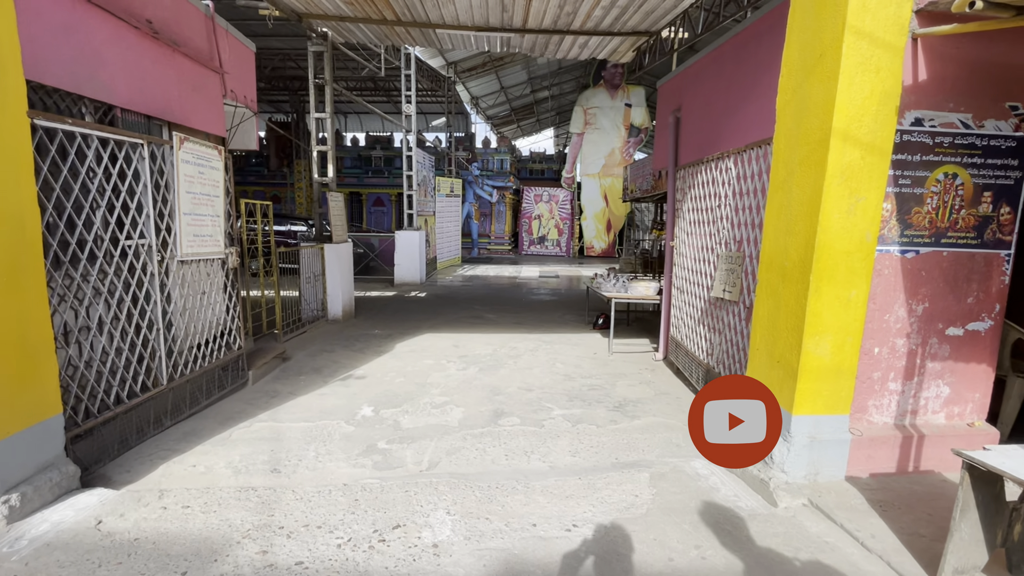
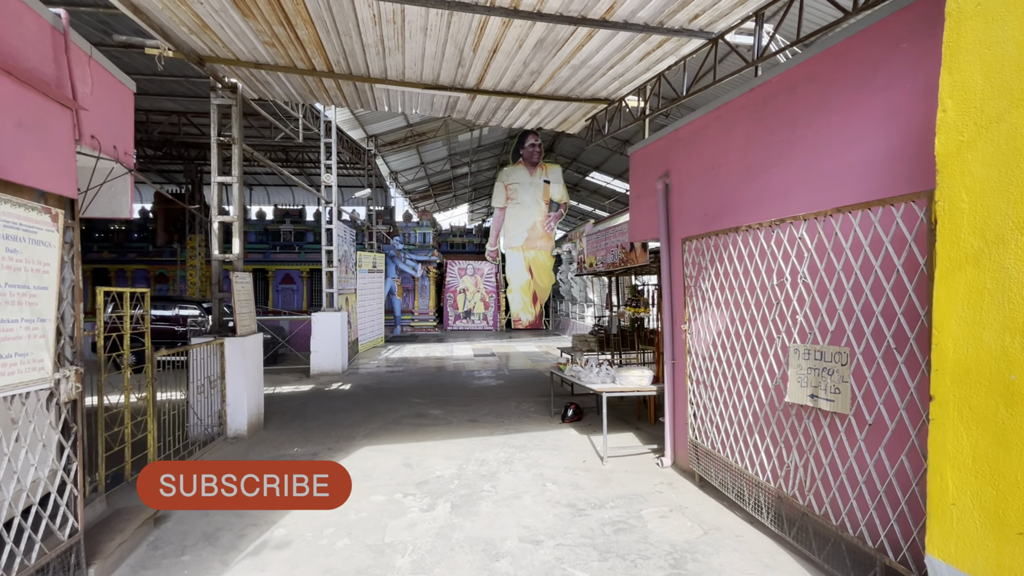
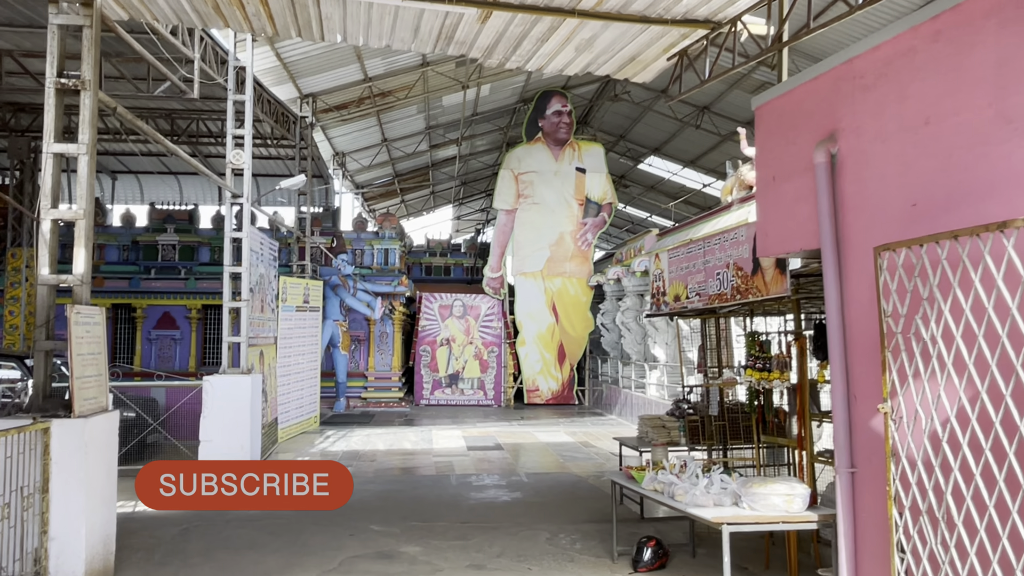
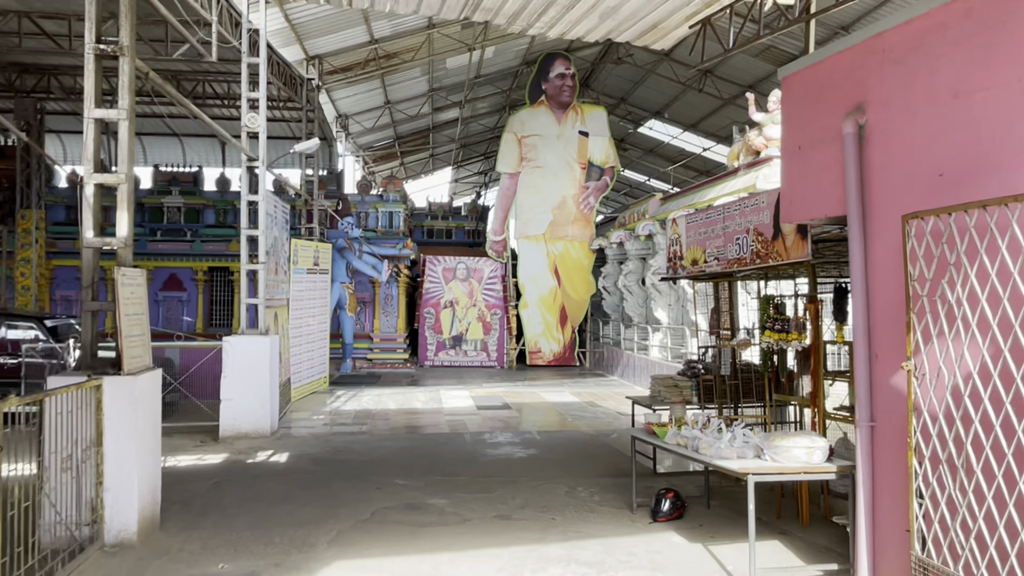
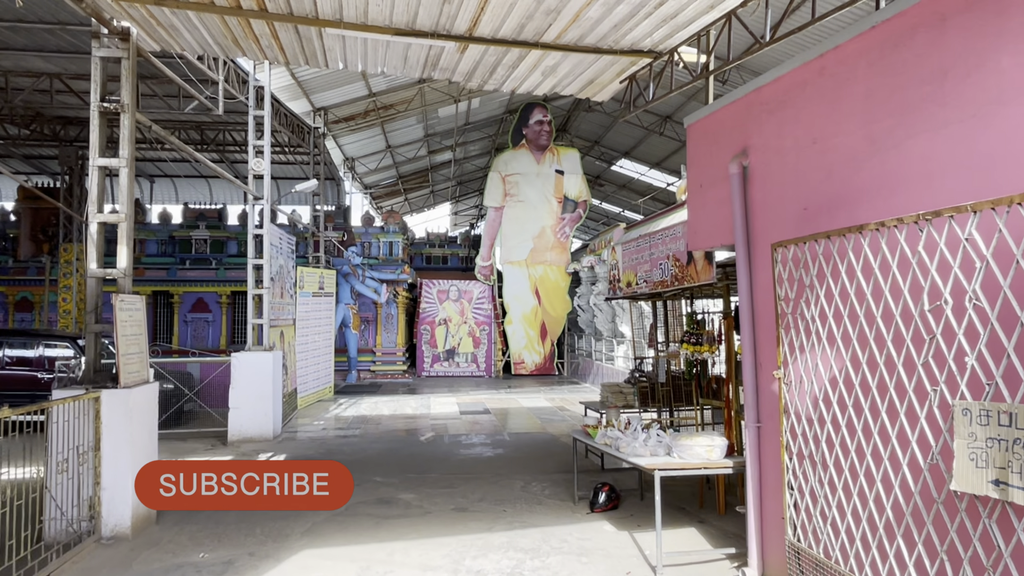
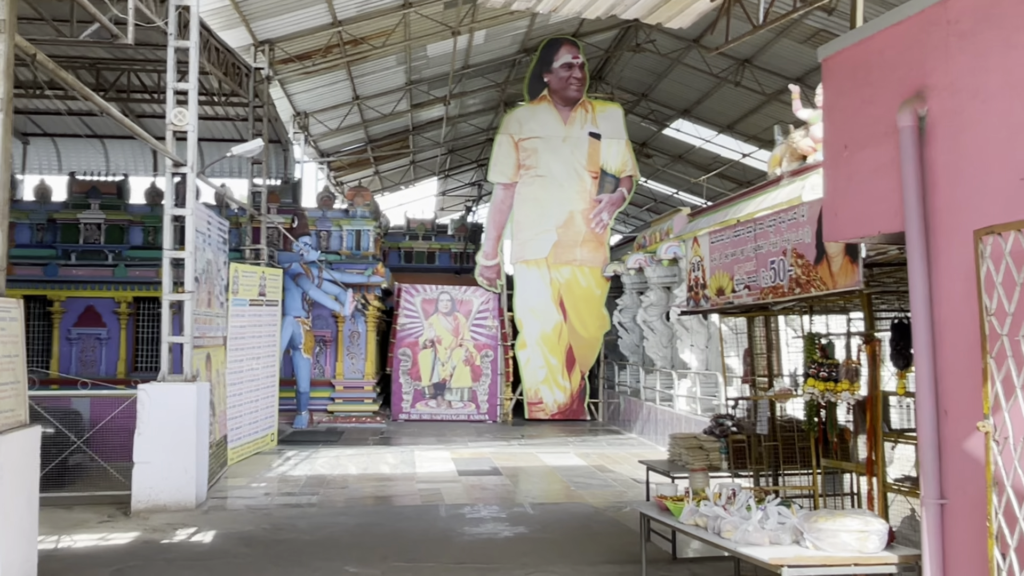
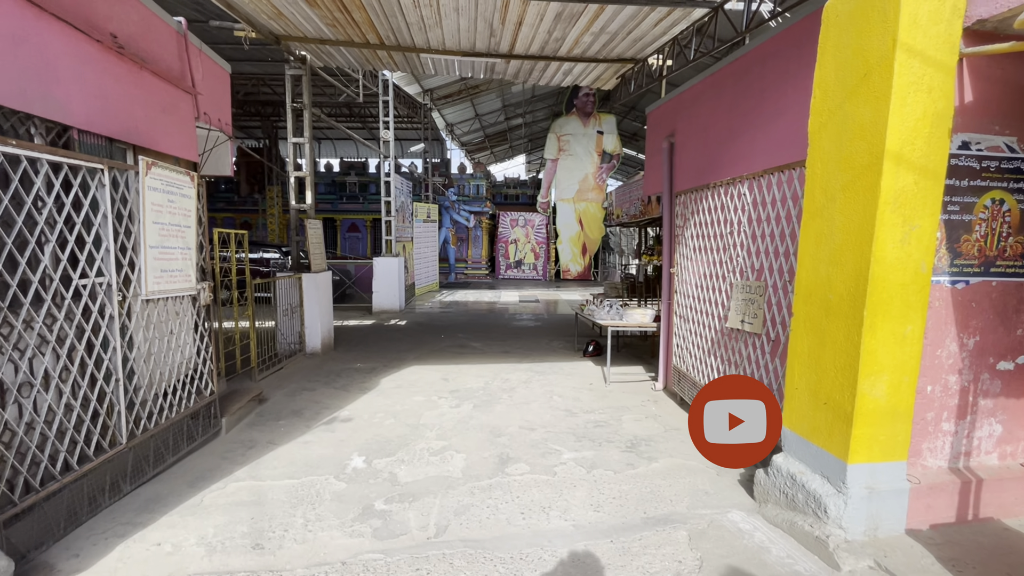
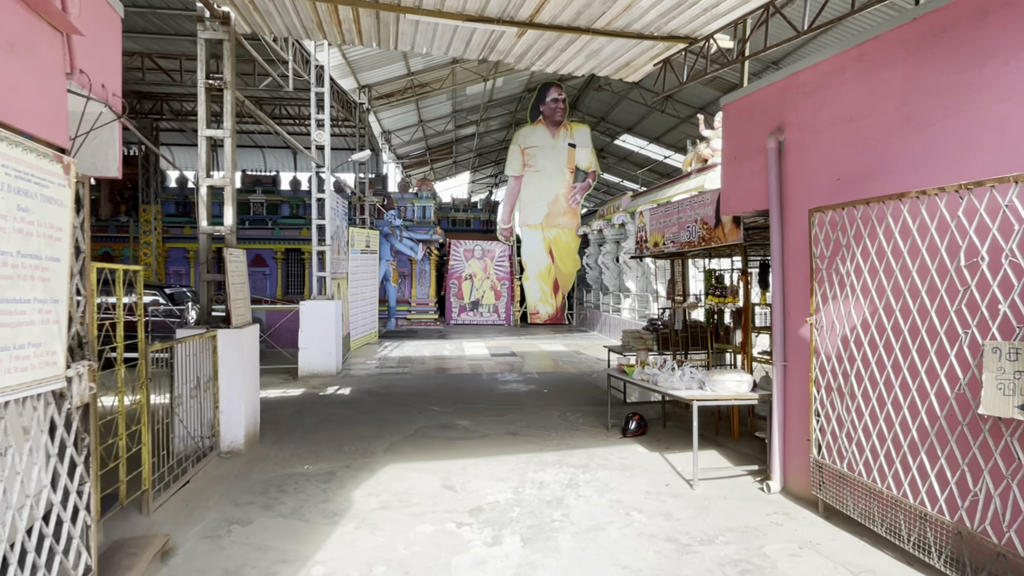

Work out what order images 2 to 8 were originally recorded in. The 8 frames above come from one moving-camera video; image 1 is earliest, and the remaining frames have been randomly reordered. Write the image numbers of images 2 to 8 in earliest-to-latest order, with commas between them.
7, 2, 5, 3, 6, 4, 8
